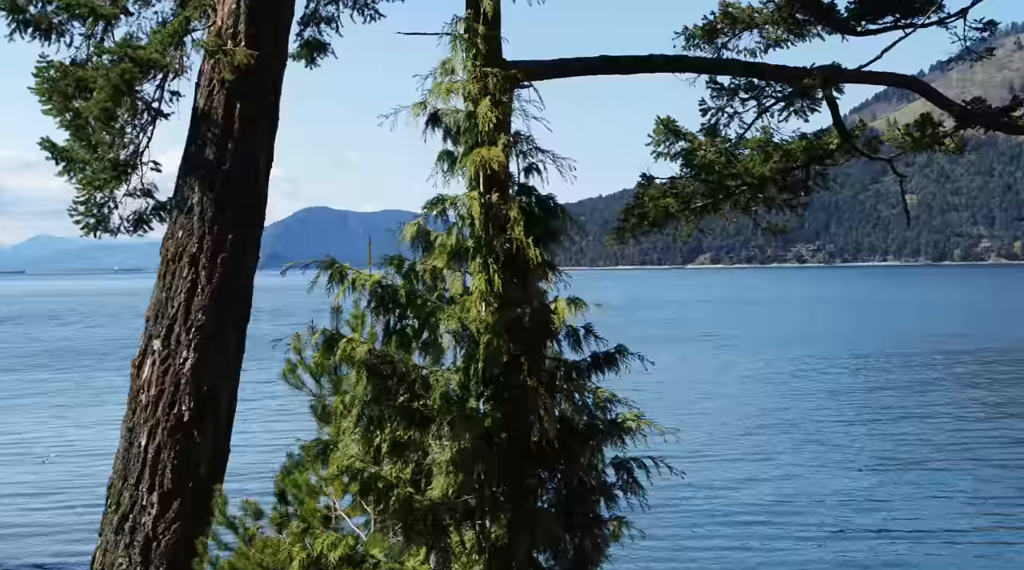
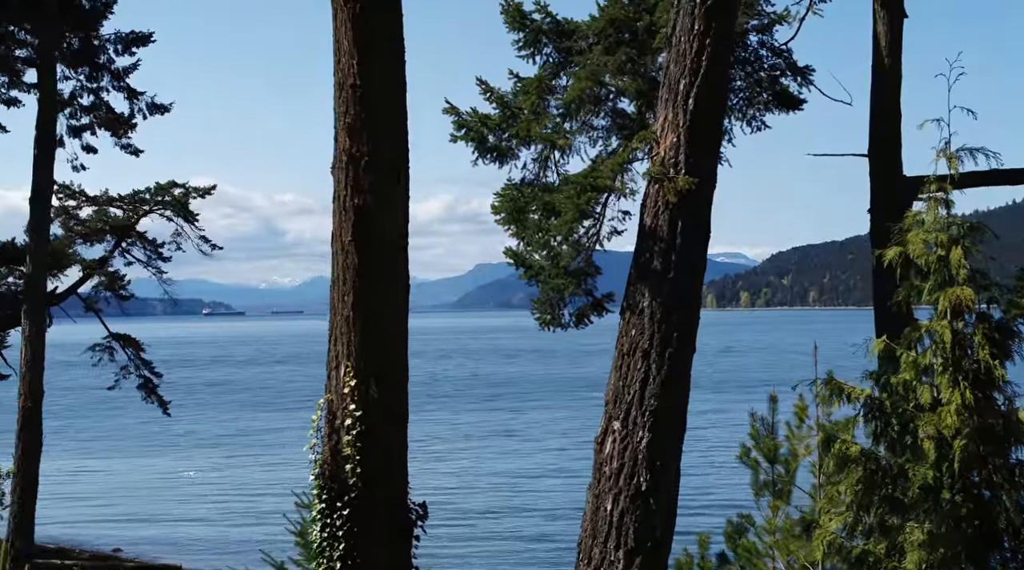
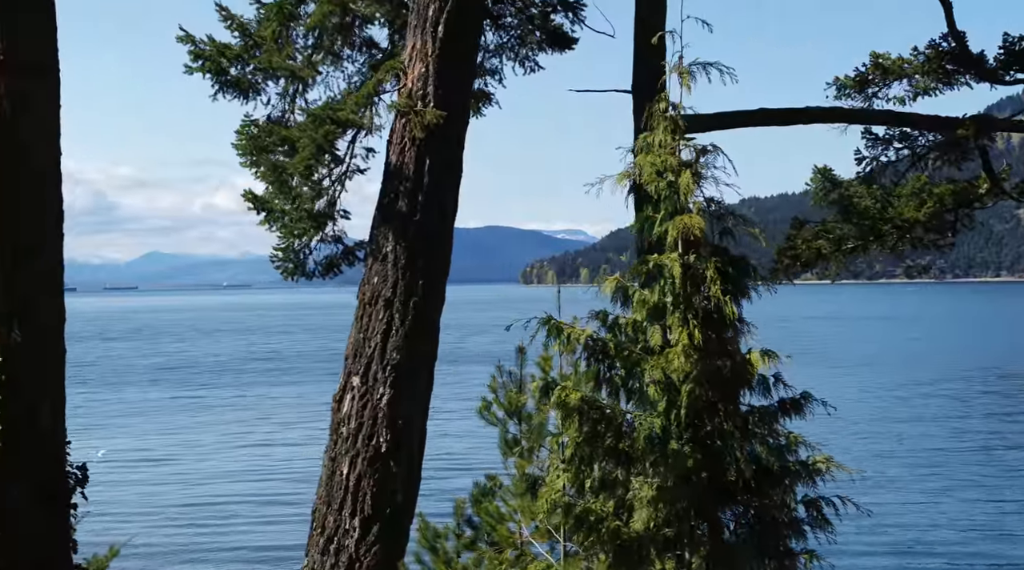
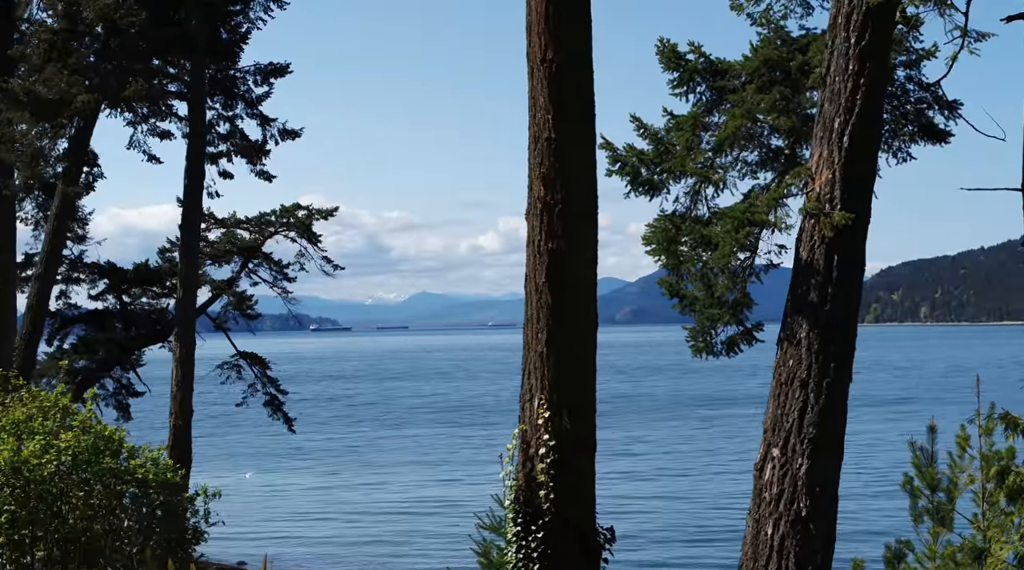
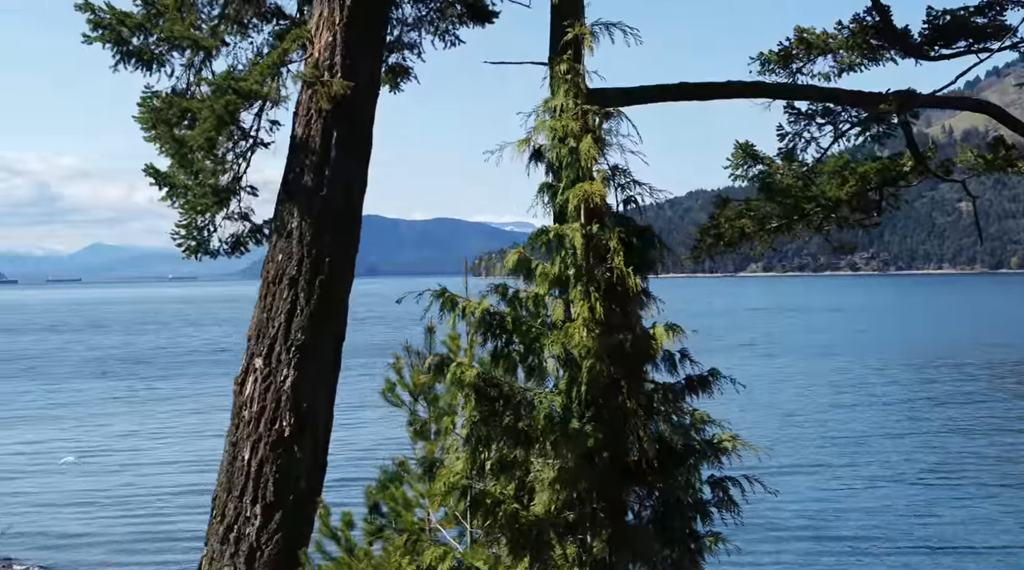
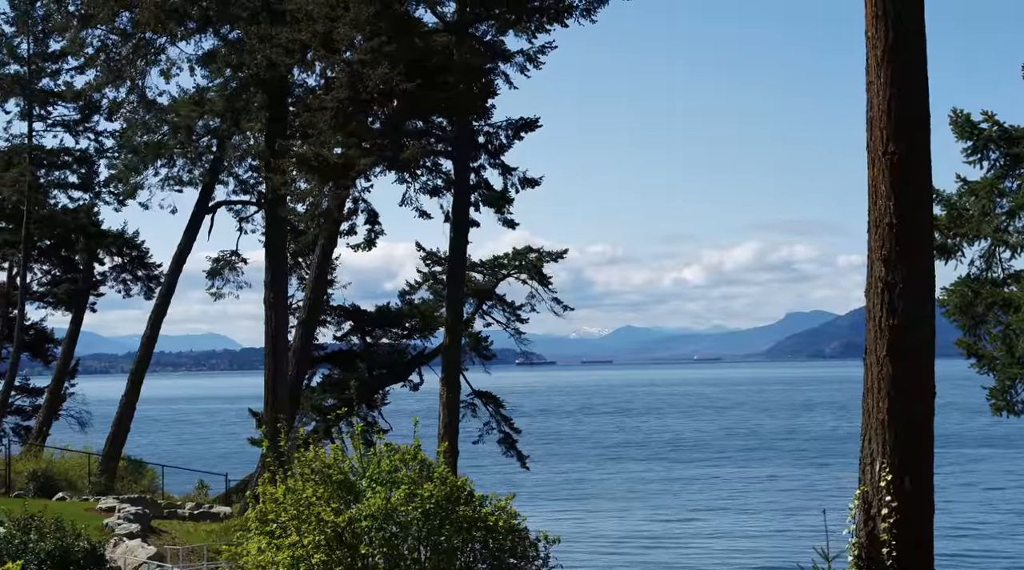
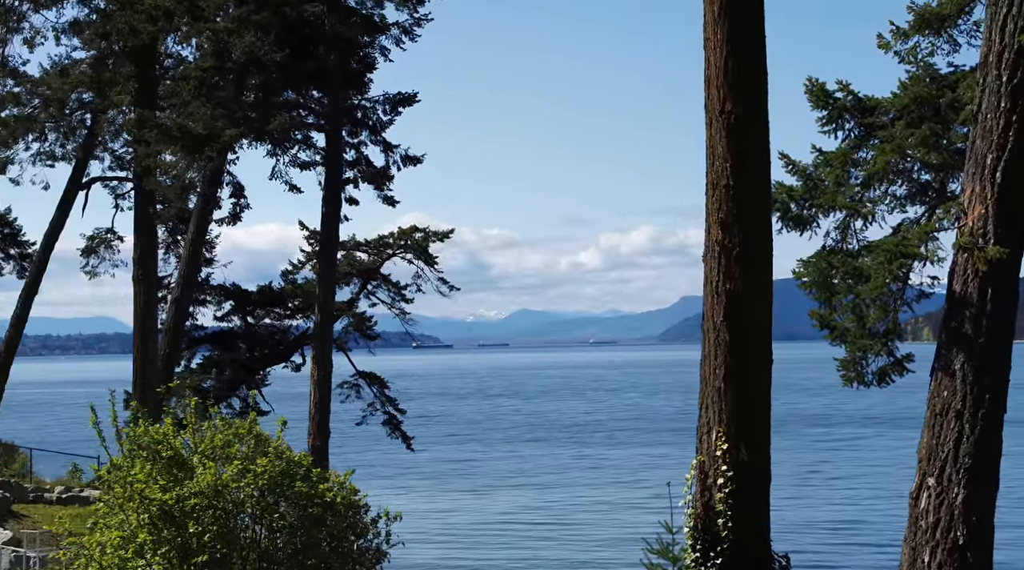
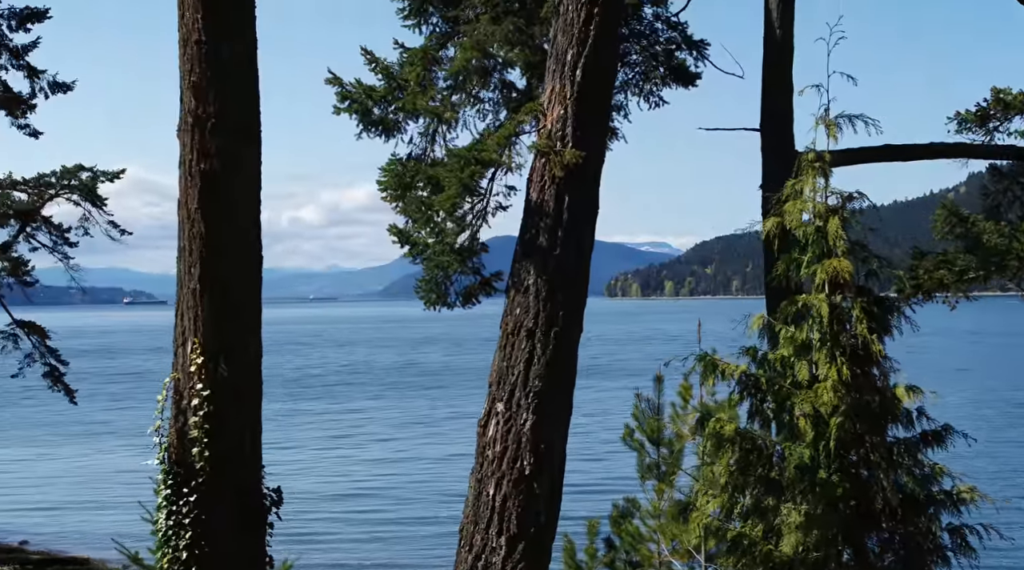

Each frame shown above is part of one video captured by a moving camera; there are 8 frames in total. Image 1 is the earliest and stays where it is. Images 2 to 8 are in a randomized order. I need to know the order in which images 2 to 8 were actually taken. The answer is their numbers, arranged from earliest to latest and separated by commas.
5, 3, 8, 2, 4, 7, 6
